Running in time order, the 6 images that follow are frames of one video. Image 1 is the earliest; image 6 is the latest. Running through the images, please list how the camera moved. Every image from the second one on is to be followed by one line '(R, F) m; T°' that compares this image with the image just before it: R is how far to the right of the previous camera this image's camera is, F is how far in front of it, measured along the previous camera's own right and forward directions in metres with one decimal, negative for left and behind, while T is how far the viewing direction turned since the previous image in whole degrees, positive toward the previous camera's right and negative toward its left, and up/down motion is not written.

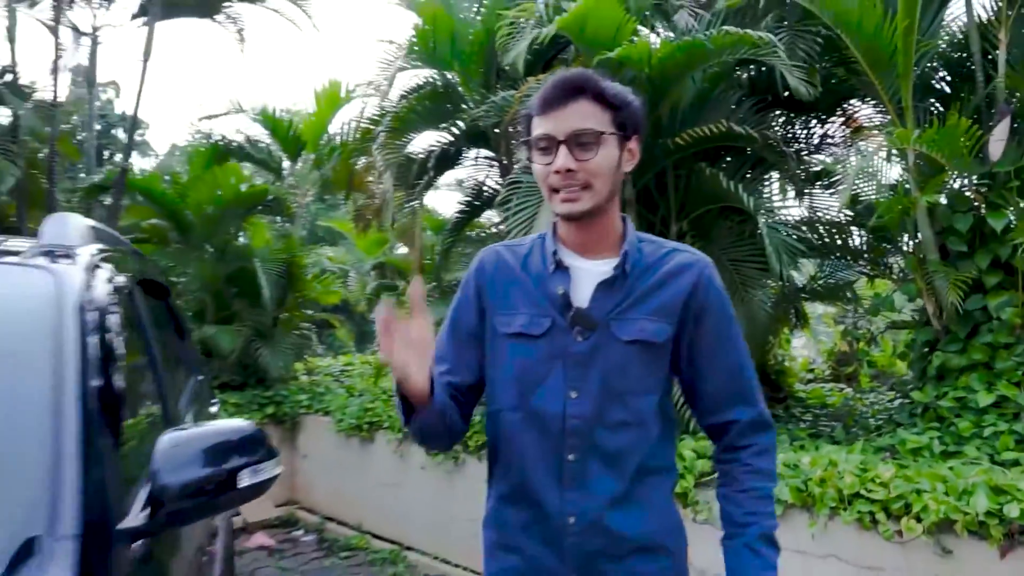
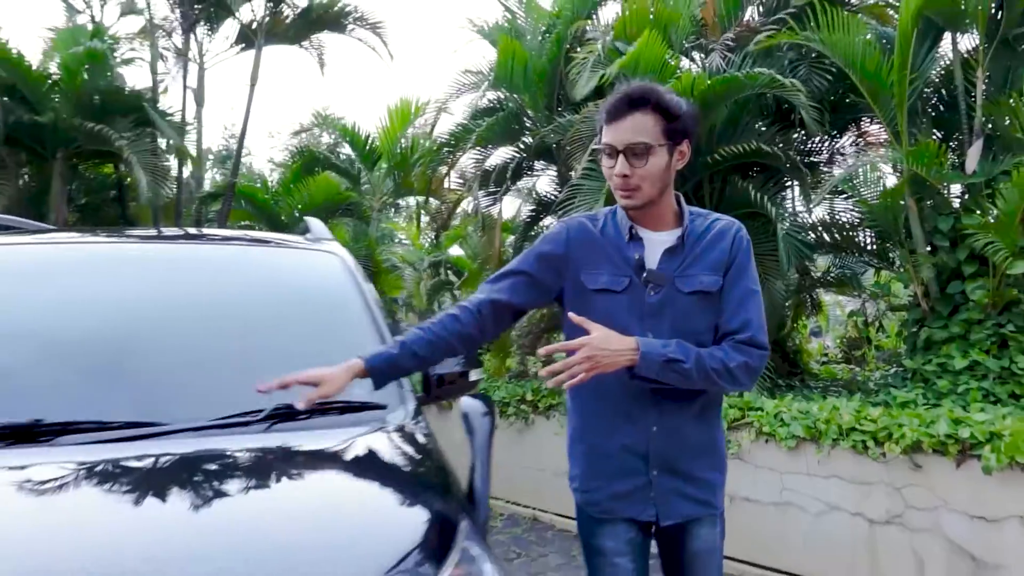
(-0.4, -1.0) m; -2°
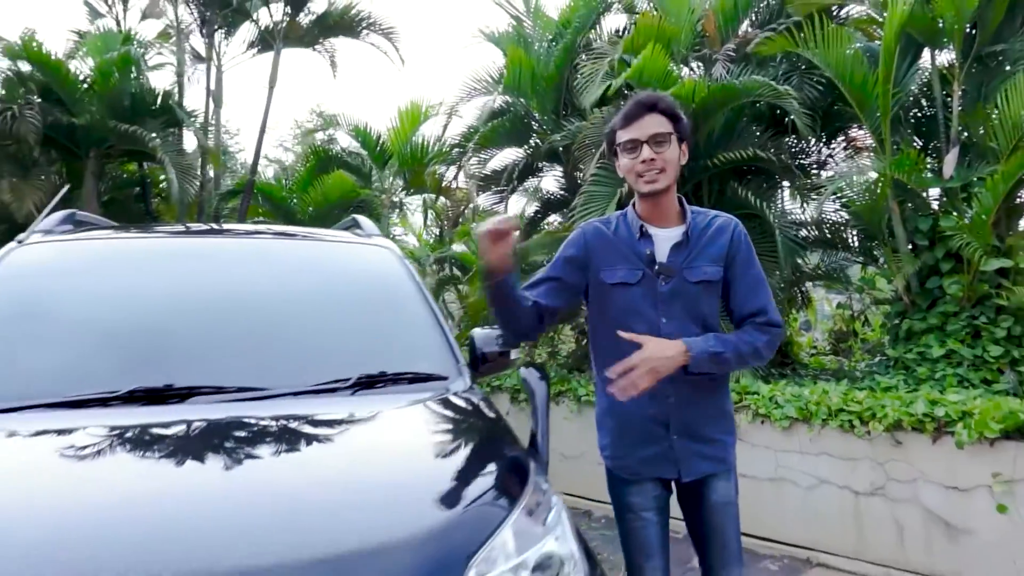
(-0.2, -0.4) m; +1°
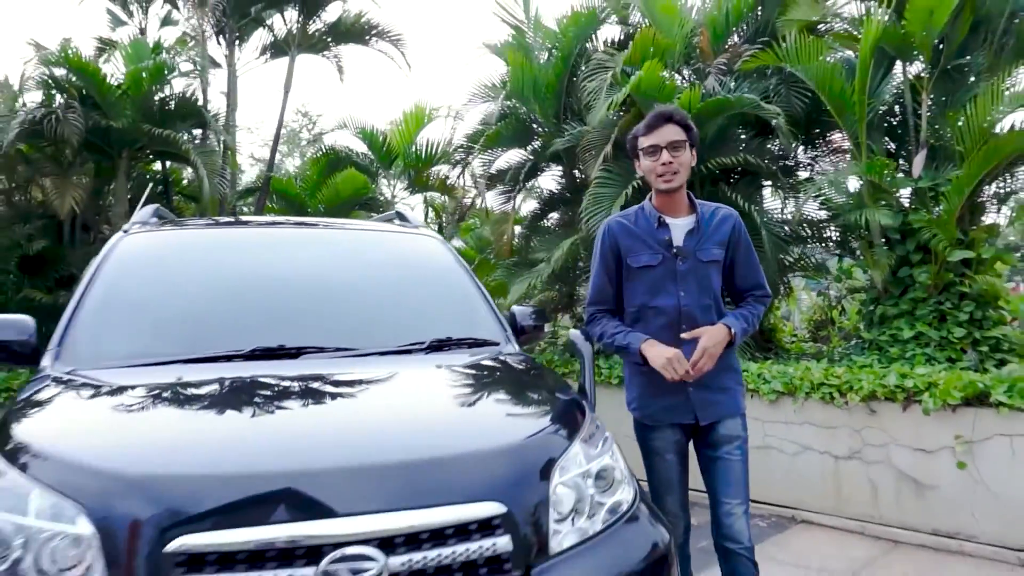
(-0.3, -0.5) m; +1°
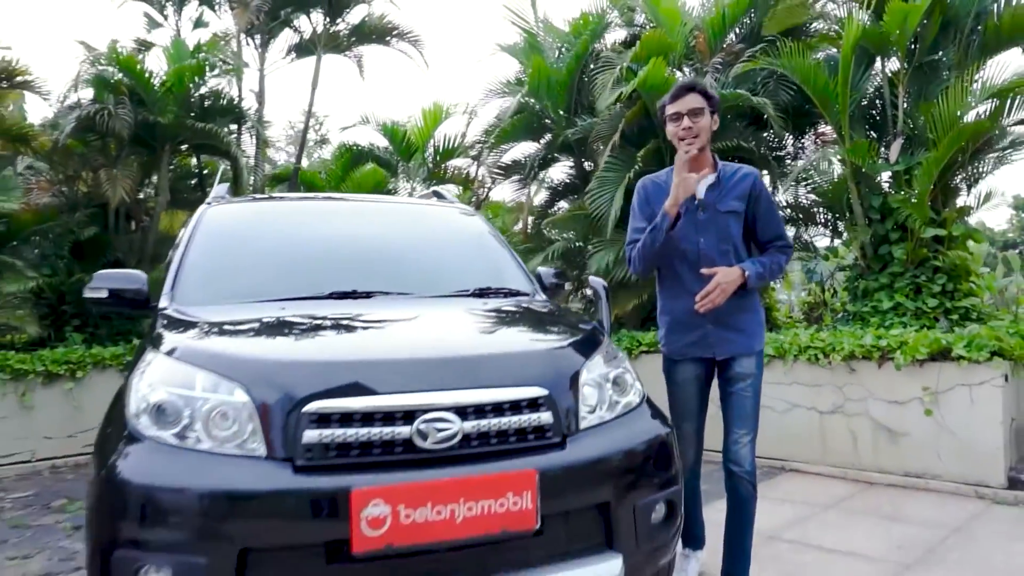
(-0.1, -0.6) m; 0°
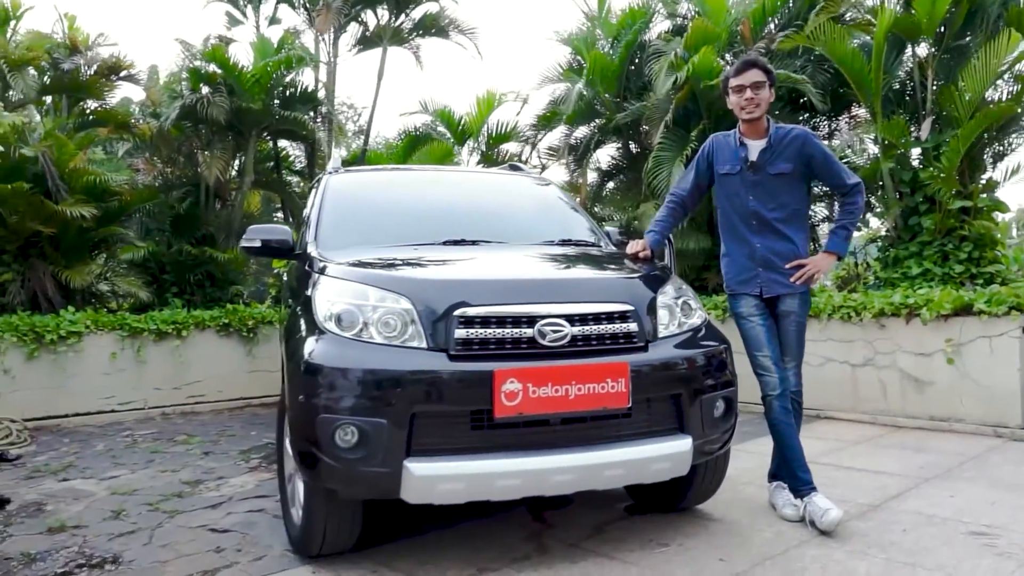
(-0.3, -0.7) m; -2°
